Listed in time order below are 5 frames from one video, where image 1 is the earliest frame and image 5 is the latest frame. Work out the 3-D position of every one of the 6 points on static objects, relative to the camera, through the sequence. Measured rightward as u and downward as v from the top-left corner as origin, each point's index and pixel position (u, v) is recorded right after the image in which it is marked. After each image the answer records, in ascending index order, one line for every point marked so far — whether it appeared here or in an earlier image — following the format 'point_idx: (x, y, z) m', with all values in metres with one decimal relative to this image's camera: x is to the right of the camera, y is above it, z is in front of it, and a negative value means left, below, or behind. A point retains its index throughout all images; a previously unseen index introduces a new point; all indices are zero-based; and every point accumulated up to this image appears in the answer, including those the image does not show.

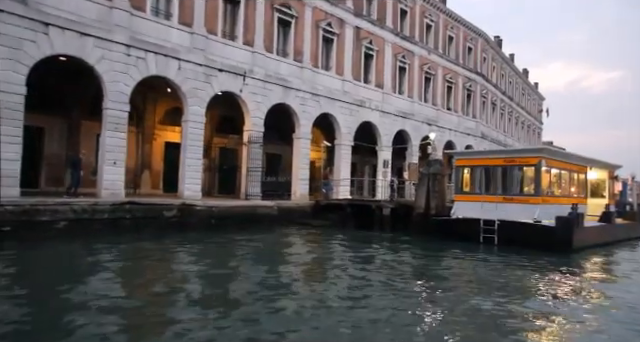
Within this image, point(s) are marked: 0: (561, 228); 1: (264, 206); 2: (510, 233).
0: (+7.1, -1.7, +14.0) m
1: (-2.2, -1.3, +17.9) m
2: (+6.0, -2.0, +14.9) m
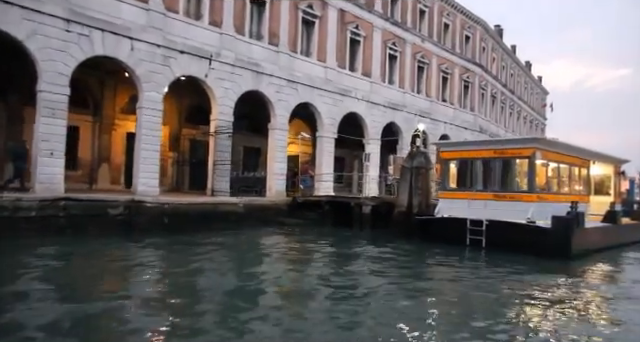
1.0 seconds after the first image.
0: (+6.1, -1.5, +12.1) m
1: (-3.1, -1.1, +16.2) m
2: (+5.0, -1.8, +13.1) m
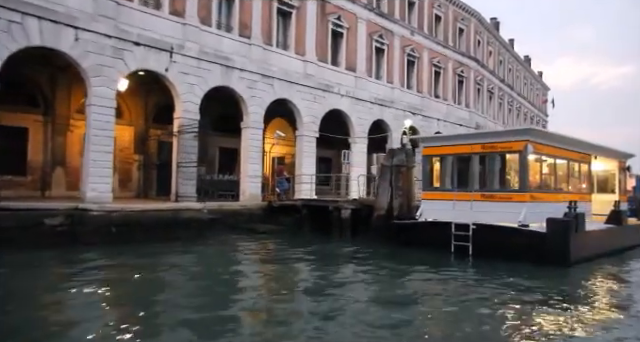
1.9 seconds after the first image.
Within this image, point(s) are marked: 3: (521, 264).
0: (+5.2, -1.4, +10.5) m
1: (-4.0, -1.2, +14.7) m
2: (+4.1, -1.7, +11.5) m
3: (+4.7, -2.2, +11.0) m
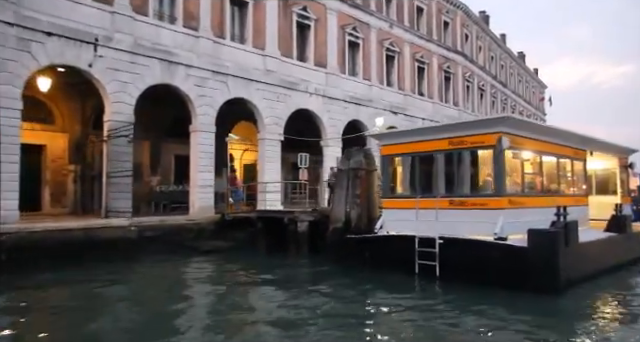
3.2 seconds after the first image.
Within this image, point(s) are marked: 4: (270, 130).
0: (+3.8, -1.4, +8.3) m
1: (-5.4, -1.5, +12.5) m
2: (+2.7, -1.7, +9.2) m
3: (+3.3, -2.2, +8.7) m
4: (-2.0, +1.6, +18.6) m
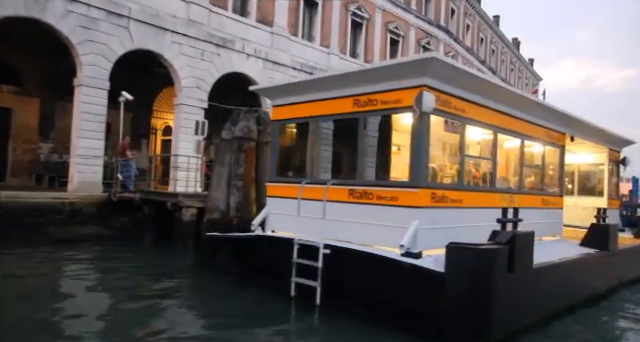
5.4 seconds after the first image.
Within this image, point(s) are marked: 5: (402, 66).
0: (+1.5, -1.1, +5.0) m
1: (-7.8, -0.6, +9.1) m
2: (+0.4, -1.4, +6.0) m
3: (+0.9, -1.9, +5.5) m
4: (-4.2, +2.5, +15.2) m
5: (+1.0, +1.3, +5.8) m
